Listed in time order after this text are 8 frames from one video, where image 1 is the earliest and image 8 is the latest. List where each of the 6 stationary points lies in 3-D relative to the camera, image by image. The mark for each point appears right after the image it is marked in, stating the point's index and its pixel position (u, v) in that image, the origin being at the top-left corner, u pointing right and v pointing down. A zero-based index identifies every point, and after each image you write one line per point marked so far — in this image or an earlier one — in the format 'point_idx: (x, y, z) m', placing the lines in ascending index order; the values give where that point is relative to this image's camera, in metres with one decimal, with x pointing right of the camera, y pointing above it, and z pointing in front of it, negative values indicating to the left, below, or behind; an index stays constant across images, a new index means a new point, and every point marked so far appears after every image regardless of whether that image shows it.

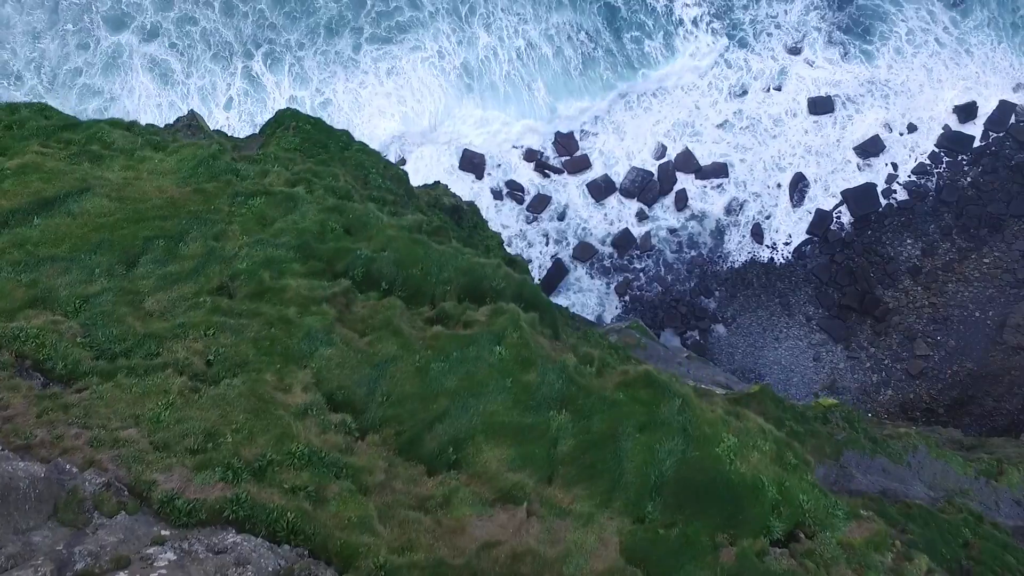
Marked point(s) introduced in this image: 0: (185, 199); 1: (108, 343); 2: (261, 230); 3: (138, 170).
0: (-7.8, +1.9, +14.7) m
1: (-7.3, -1.1, +11.1) m
2: (-5.6, +1.2, +13.7) m
3: (-9.4, +2.8, +15.5) m
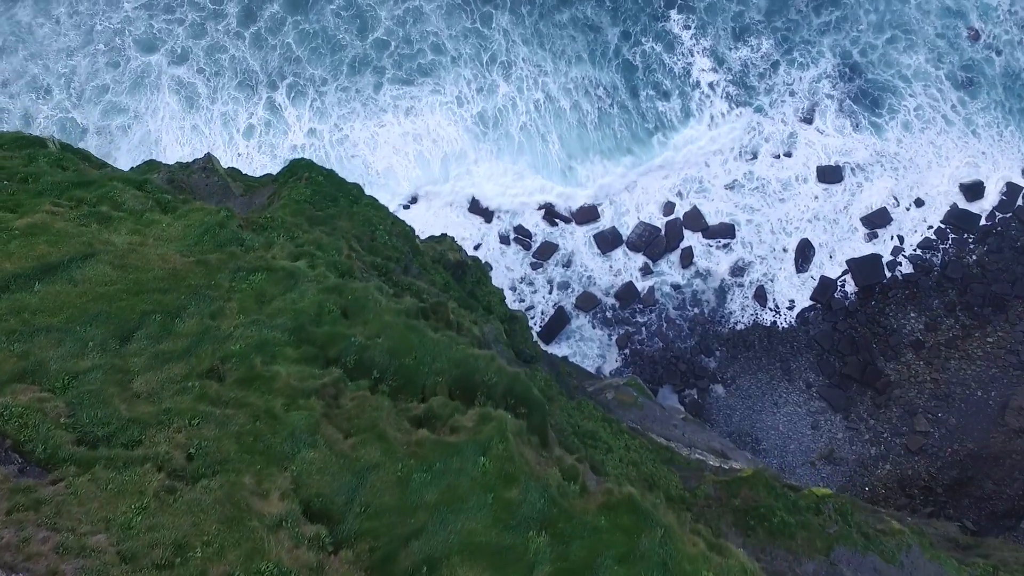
0: (-7.8, +0.3, +14.8) m
1: (-7.6, -2.5, +11.1) m
2: (-5.7, -0.6, +13.7) m
3: (-9.4, +1.2, +15.6) m
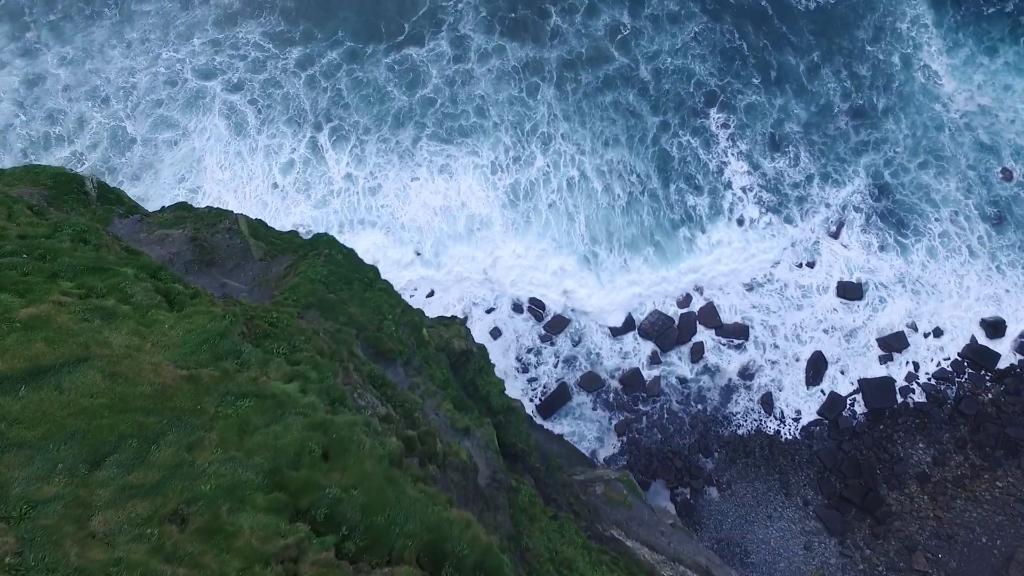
0: (-8.0, -2.4, +14.6) m
1: (-8.2, -4.7, +10.6) m
2: (-6.0, -3.4, +13.4) m
3: (-9.4, -1.3, +15.6) m
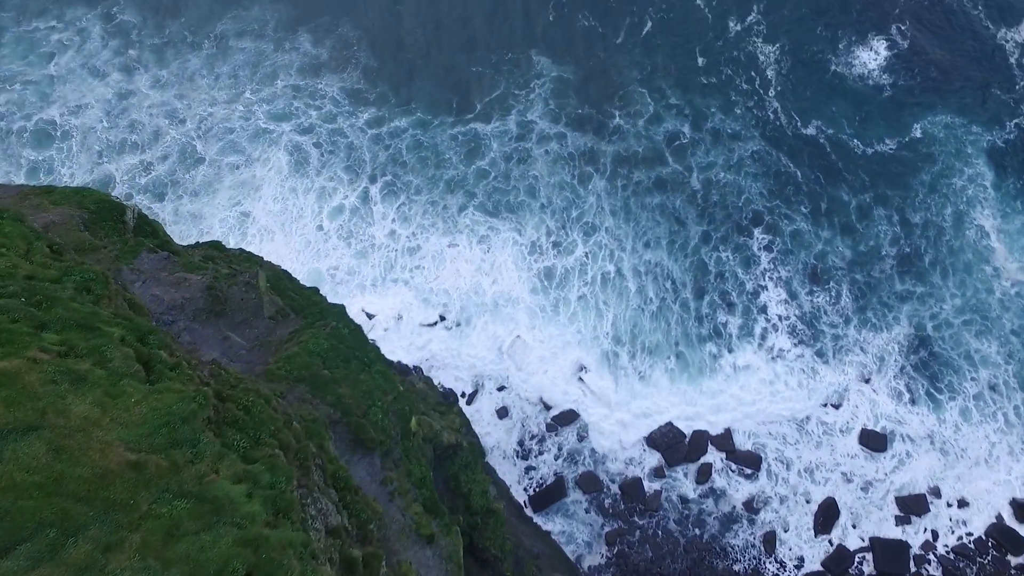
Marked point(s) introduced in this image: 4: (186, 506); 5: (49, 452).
0: (-9.0, -4.2, +14.2) m
1: (-9.8, -6.0, +10.0) m
2: (-7.3, -5.4, +12.8) m
3: (-10.1, -3.0, +15.4) m
4: (-7.1, -4.8, +13.5) m
5: (-10.2, -3.6, +13.7) m
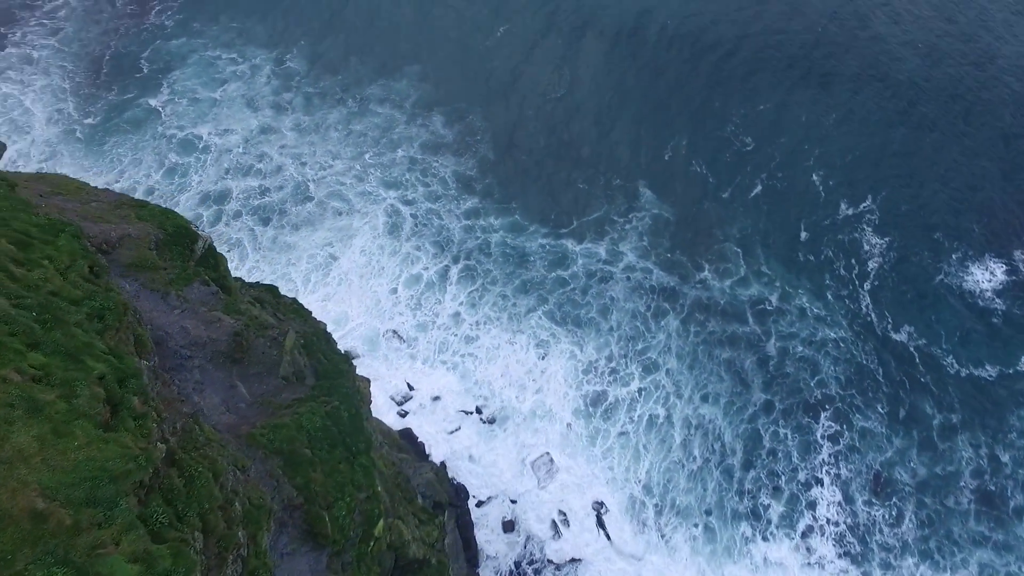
0: (-11.0, -5.1, +14.1) m
1: (-12.6, -5.9, +9.8) m
2: (-9.9, -6.5, +12.3) m
3: (-11.6, -3.9, +15.6) m
4: (-9.5, -6.1, +13.1) m
5: (-12.0, -4.2, +13.8) m
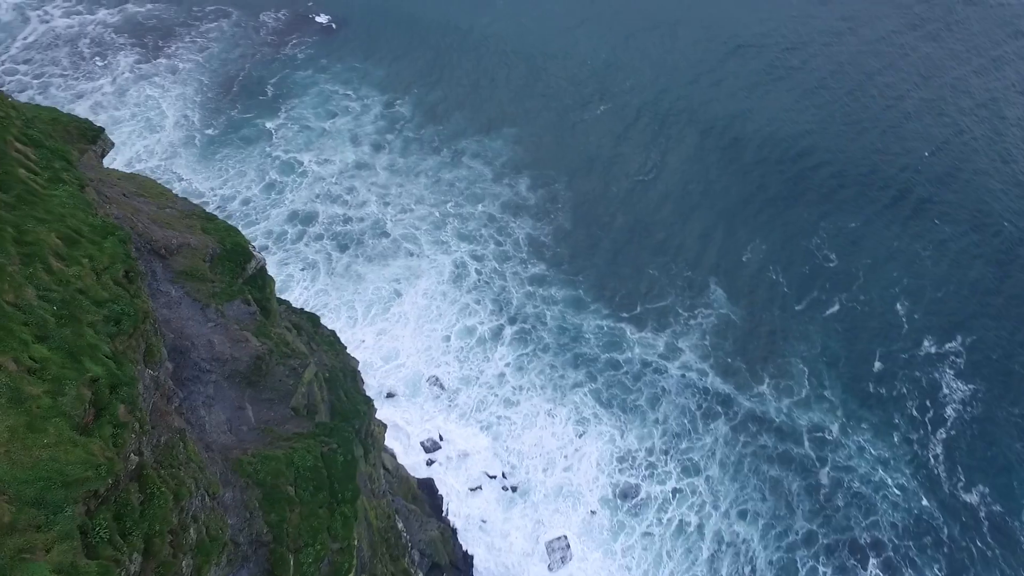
0: (-12.6, -5.0, +14.5) m
1: (-14.7, -5.0, +10.4) m
2: (-11.8, -6.4, +12.5) m
3: (-12.8, -3.9, +16.2) m
4: (-11.3, -6.2, +13.3) m
5: (-13.4, -3.8, +14.4) m
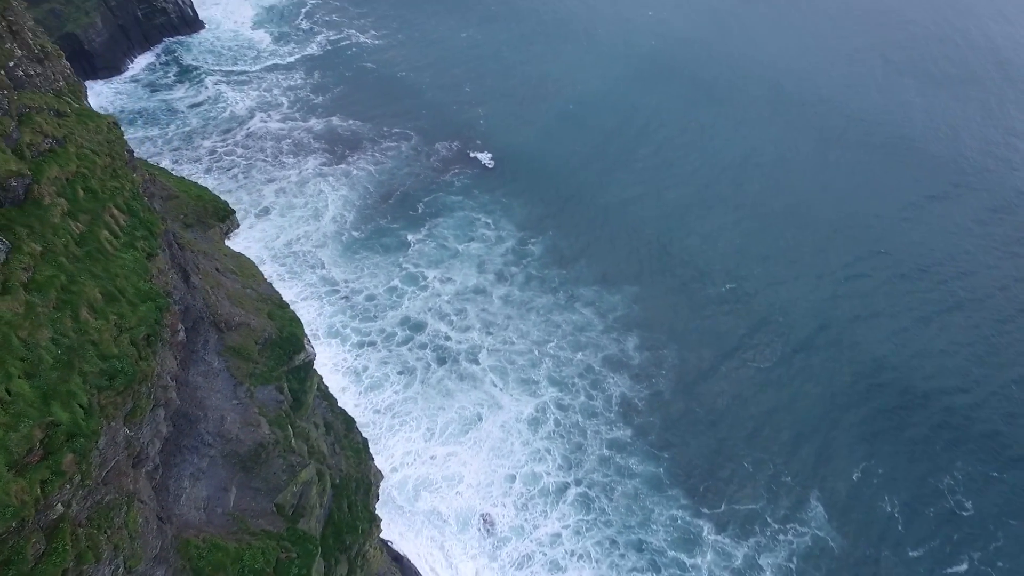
0: (-16.0, -5.6, +15.8) m
1: (-18.7, -4.2, +12.3) m
2: (-16.0, -6.6, +13.4) m
3: (-15.7, -4.9, +17.6) m
4: (-15.3, -6.7, +14.1) m
5: (-16.5, -4.3, +16.1) m
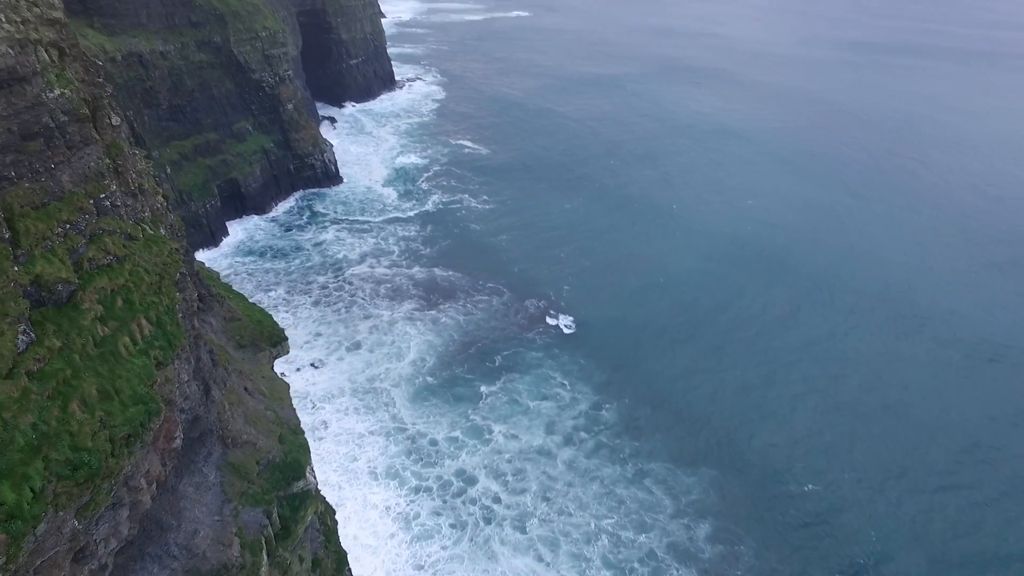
0: (-20.0, -7.6, +17.6) m
1: (-22.8, -5.0, +15.0) m
2: (-20.4, -7.9, +15.1) m
3: (-19.3, -7.4, +19.5) m
4: (-19.6, -8.2, +15.7) m
5: (-20.2, -6.3, +18.3) m
